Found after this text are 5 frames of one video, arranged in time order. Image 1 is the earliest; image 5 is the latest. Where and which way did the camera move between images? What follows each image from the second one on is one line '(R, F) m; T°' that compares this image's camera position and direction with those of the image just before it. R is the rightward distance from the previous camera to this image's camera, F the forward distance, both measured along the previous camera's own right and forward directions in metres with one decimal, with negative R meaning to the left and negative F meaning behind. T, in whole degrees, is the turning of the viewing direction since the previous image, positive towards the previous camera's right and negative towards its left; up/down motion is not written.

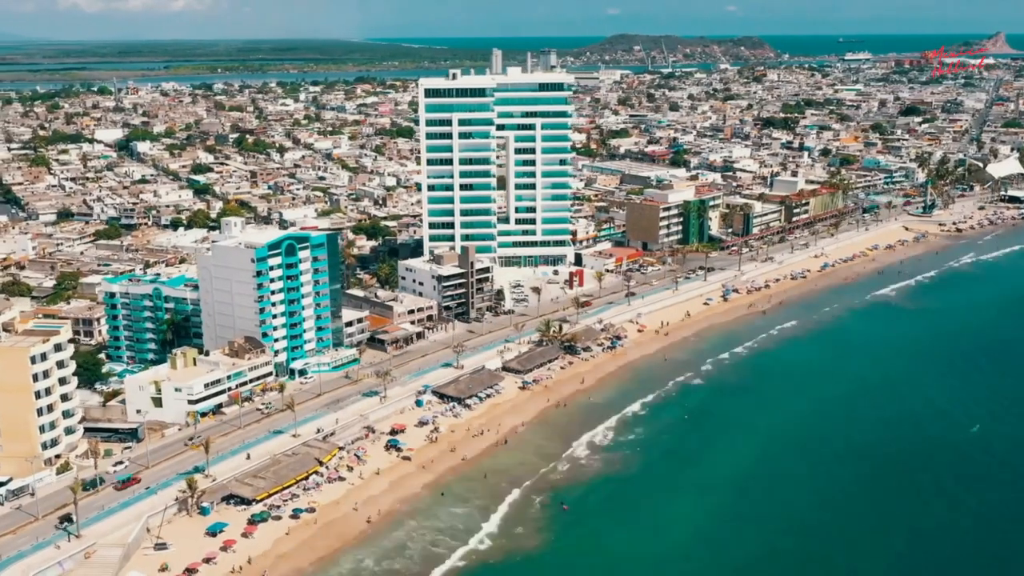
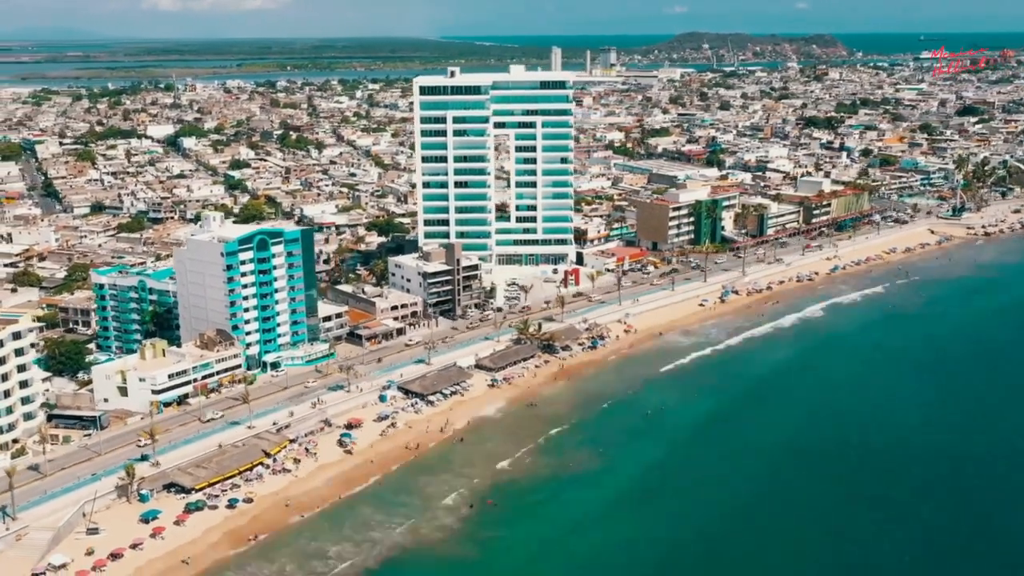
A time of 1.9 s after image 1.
(+7.4, +0.3) m; -3°
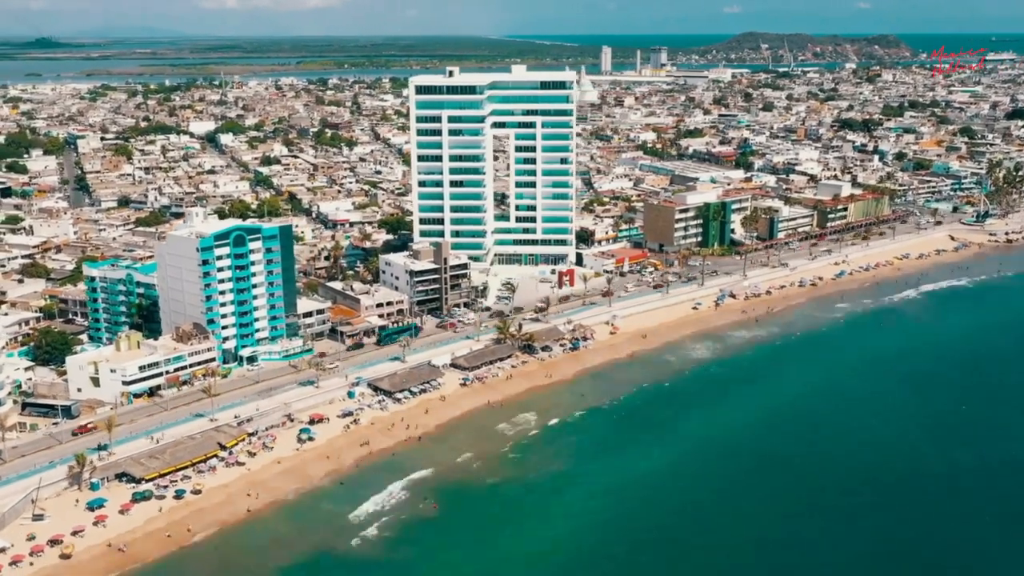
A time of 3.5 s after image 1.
(+6.3, +0.1) m; -3°
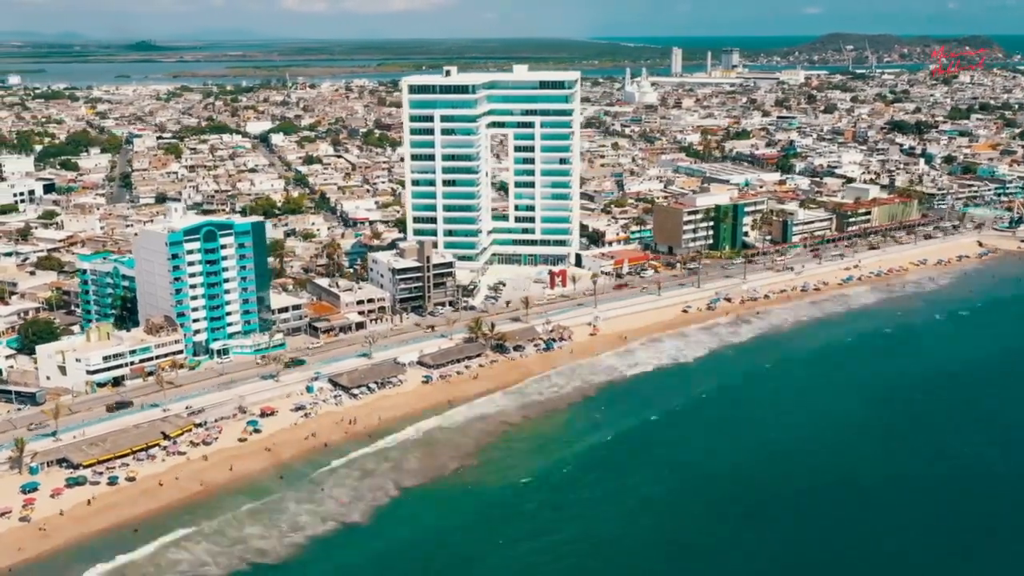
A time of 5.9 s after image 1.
(+9.0, +0.3) m; -4°
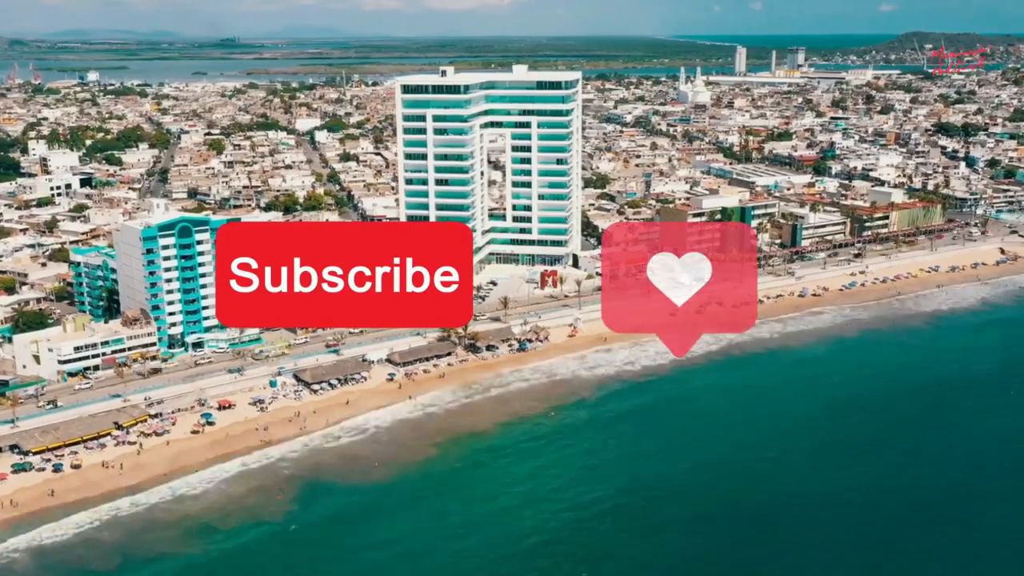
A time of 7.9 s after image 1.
(+8.2, 0.0) m; -4°
